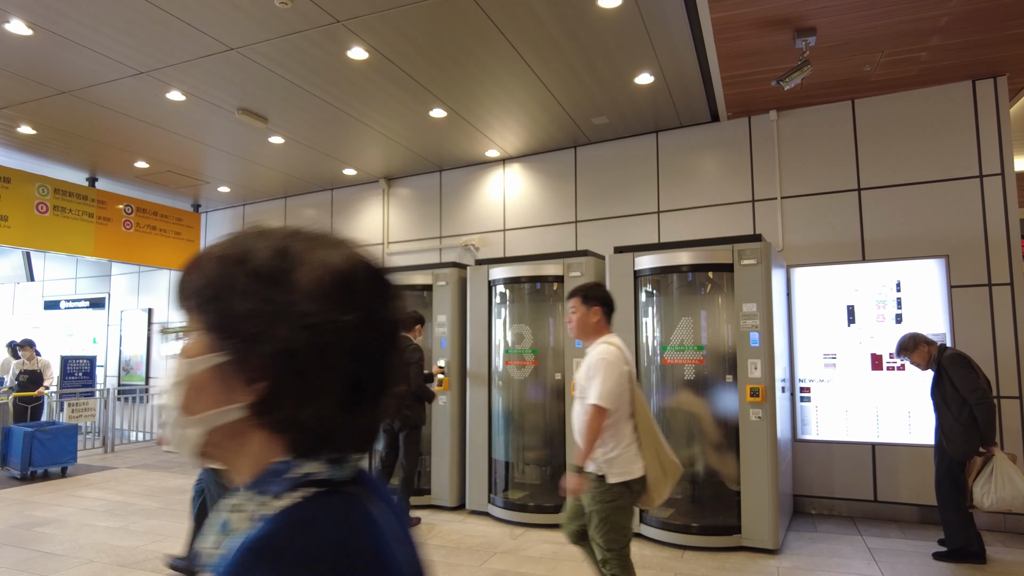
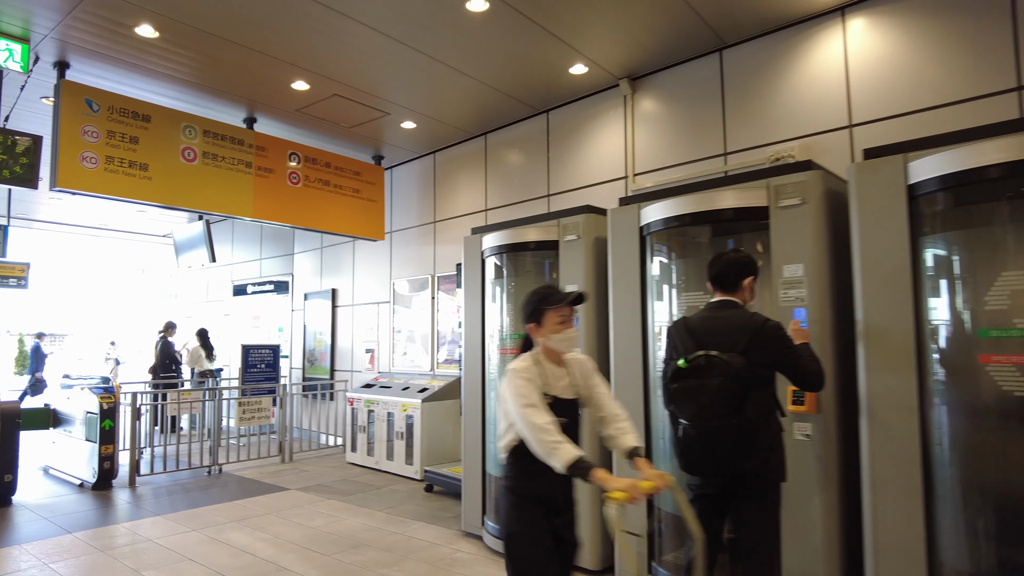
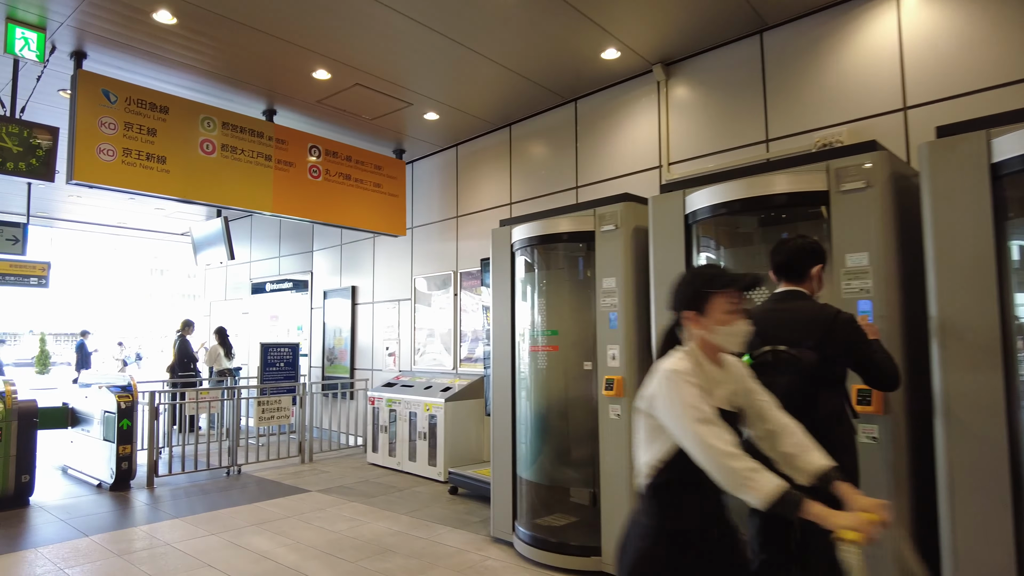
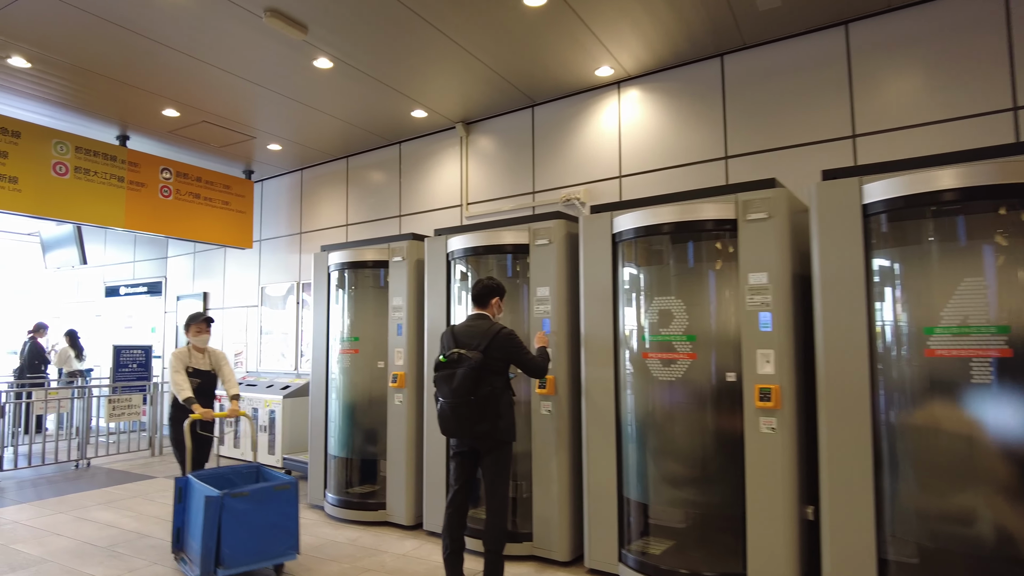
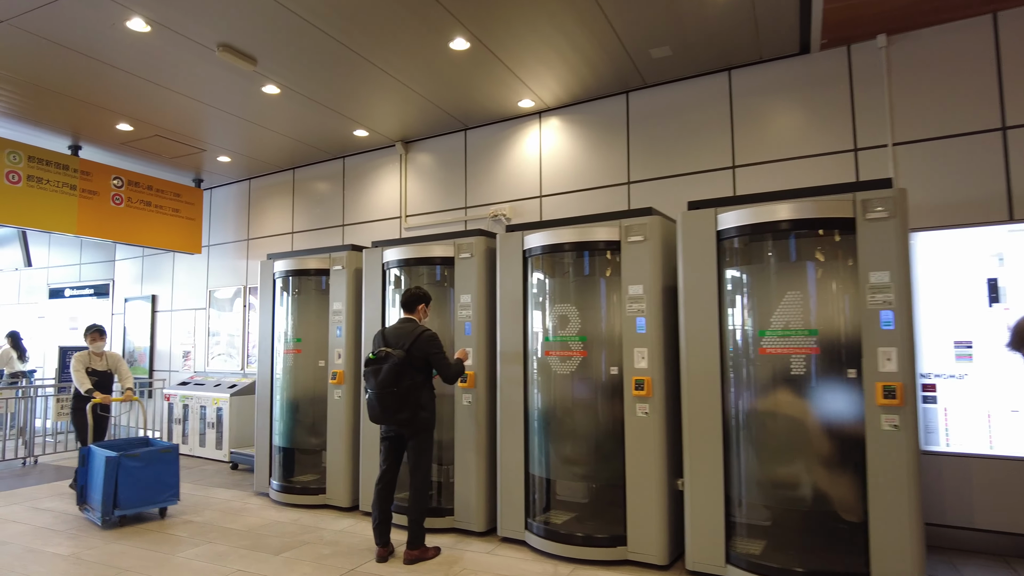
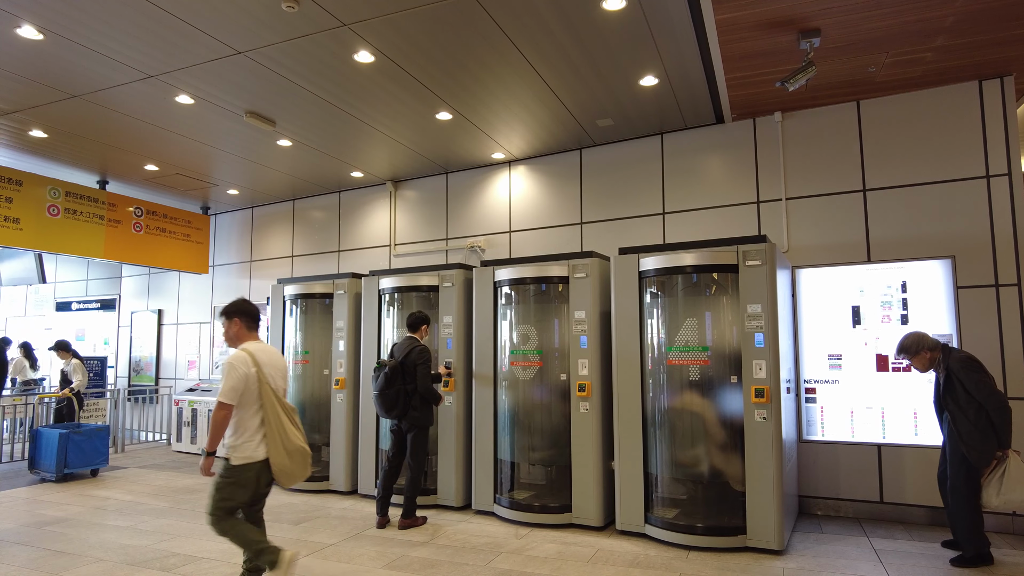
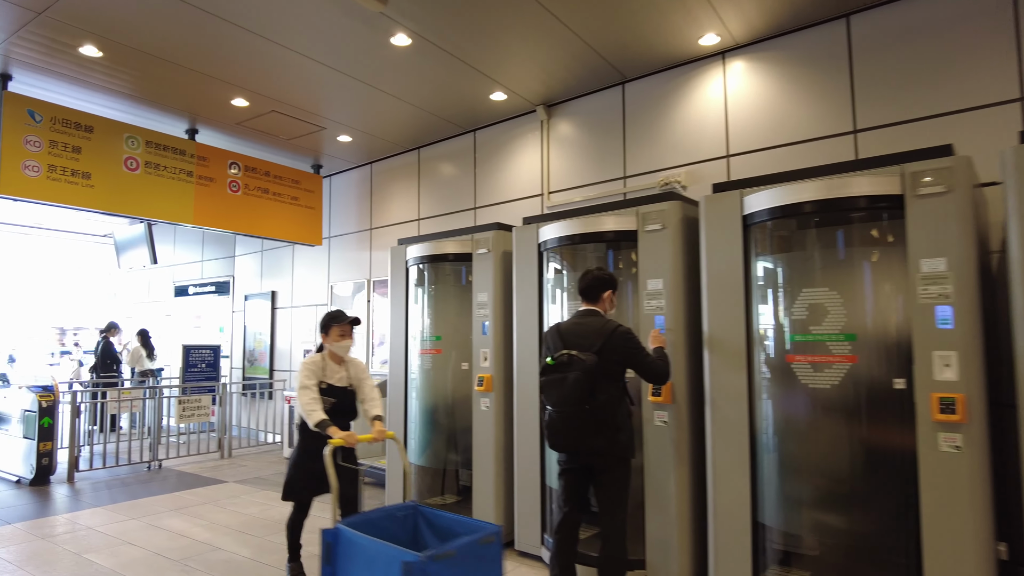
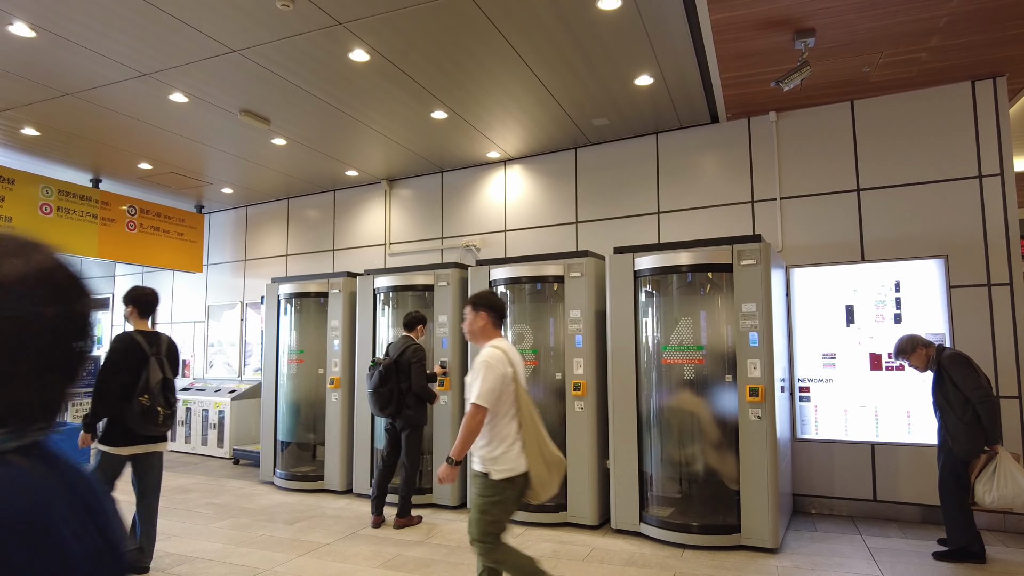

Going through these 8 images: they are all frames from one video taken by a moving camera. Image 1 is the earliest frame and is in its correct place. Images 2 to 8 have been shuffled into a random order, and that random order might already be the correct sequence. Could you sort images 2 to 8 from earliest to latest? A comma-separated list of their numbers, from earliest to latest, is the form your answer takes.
8, 6, 5, 4, 7, 2, 3
